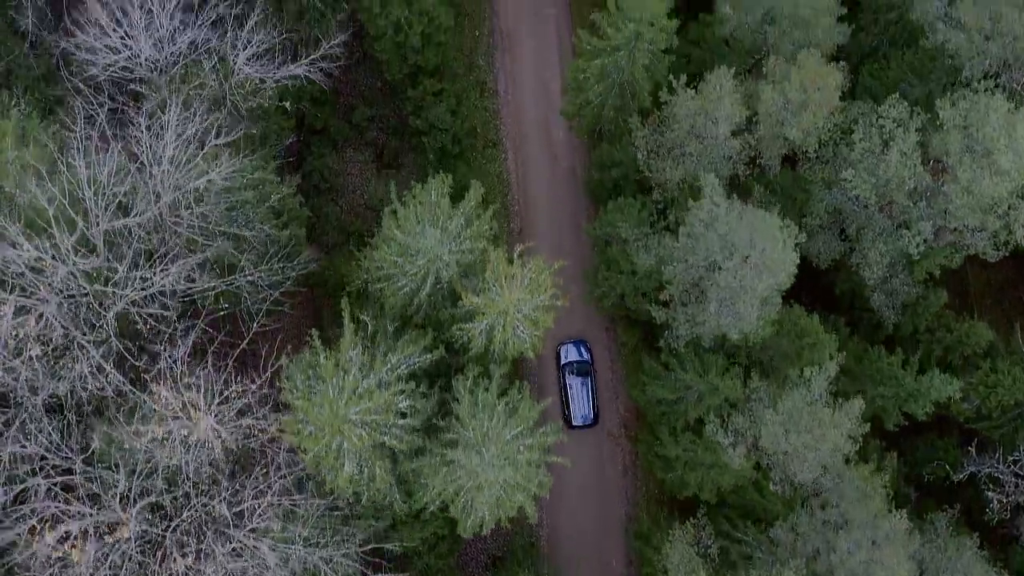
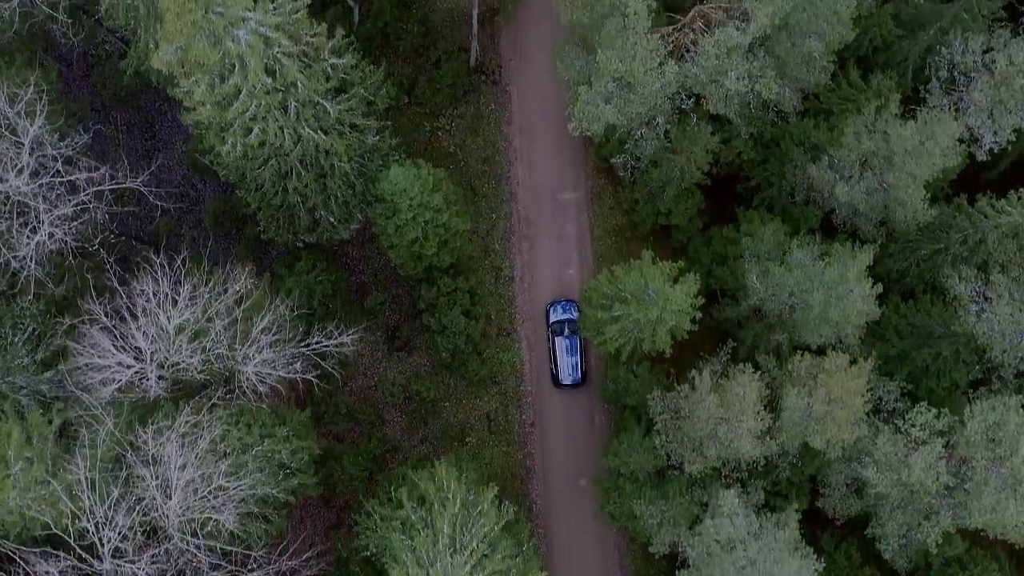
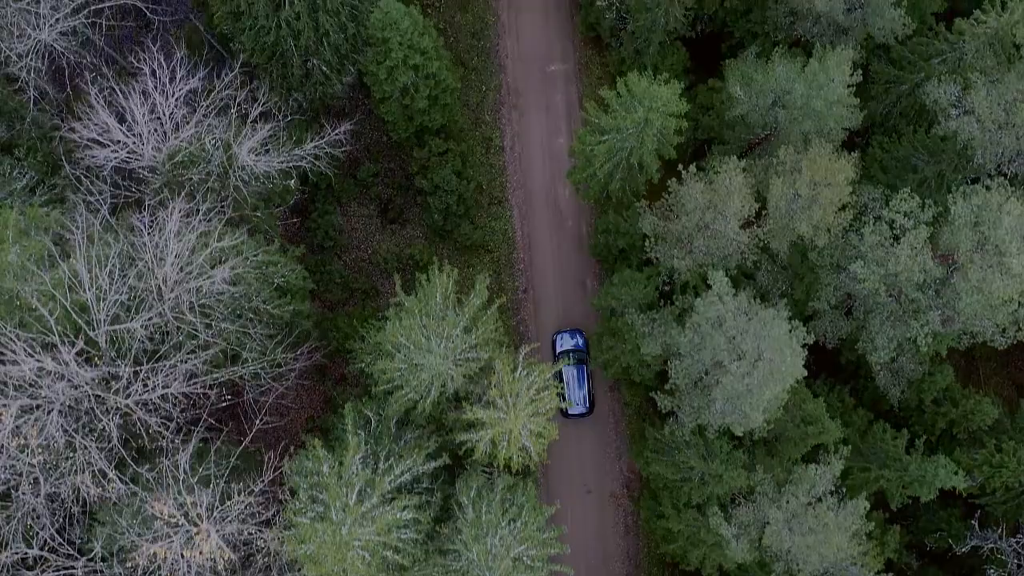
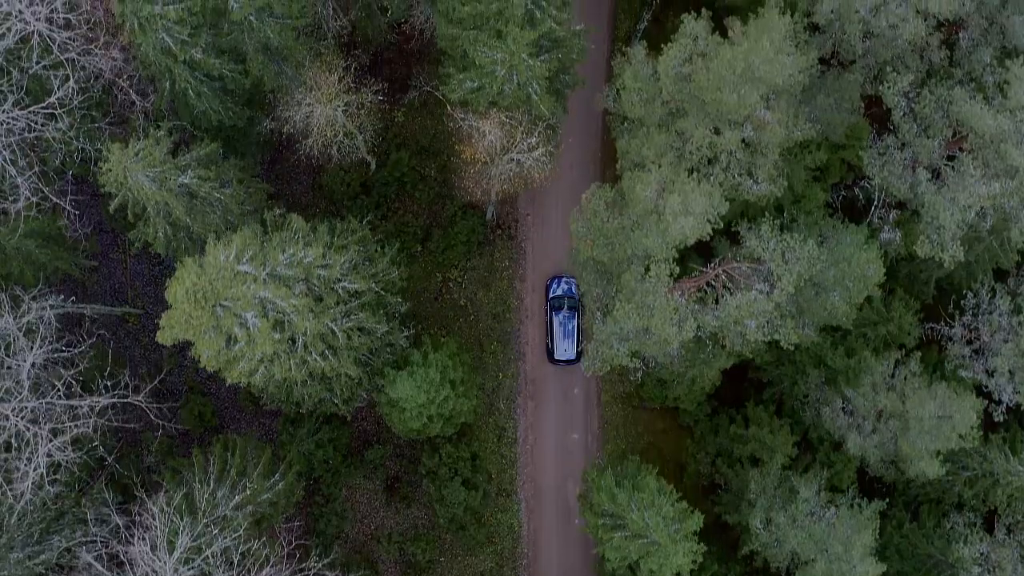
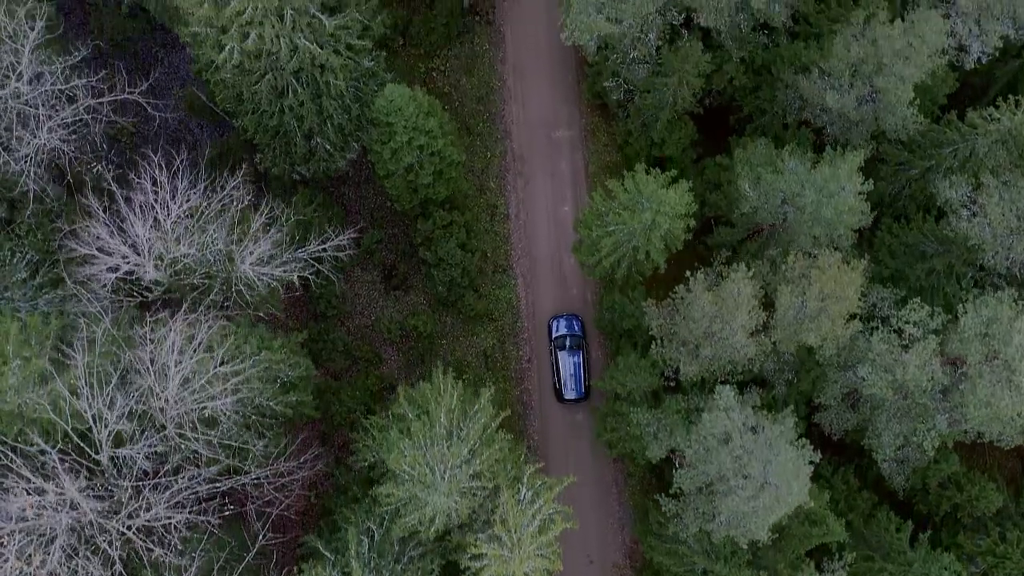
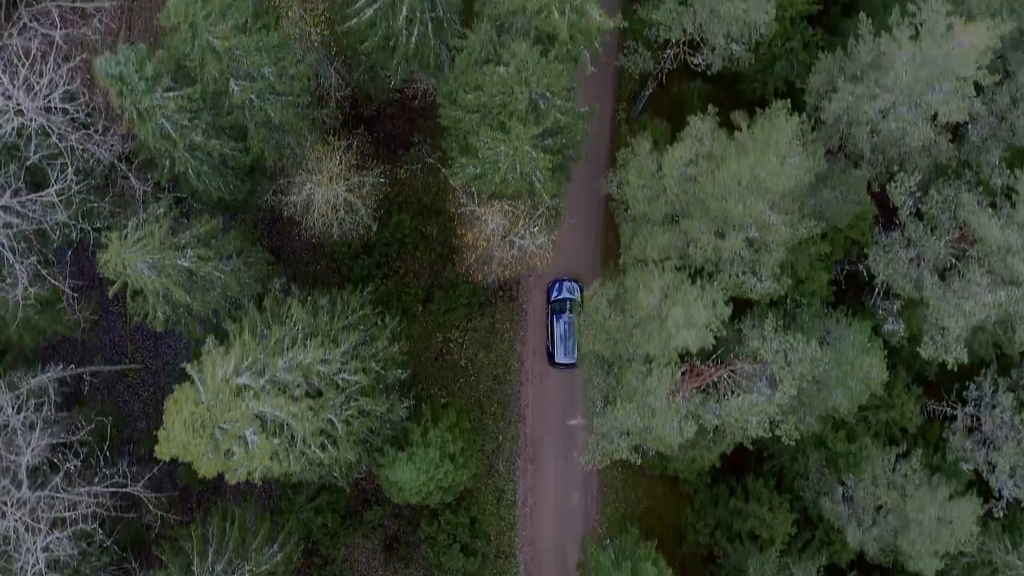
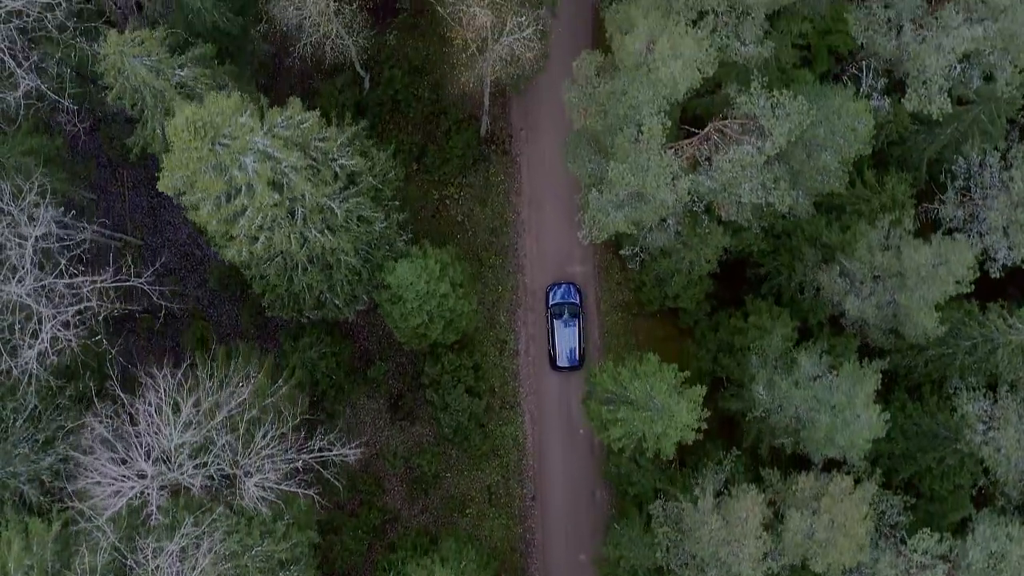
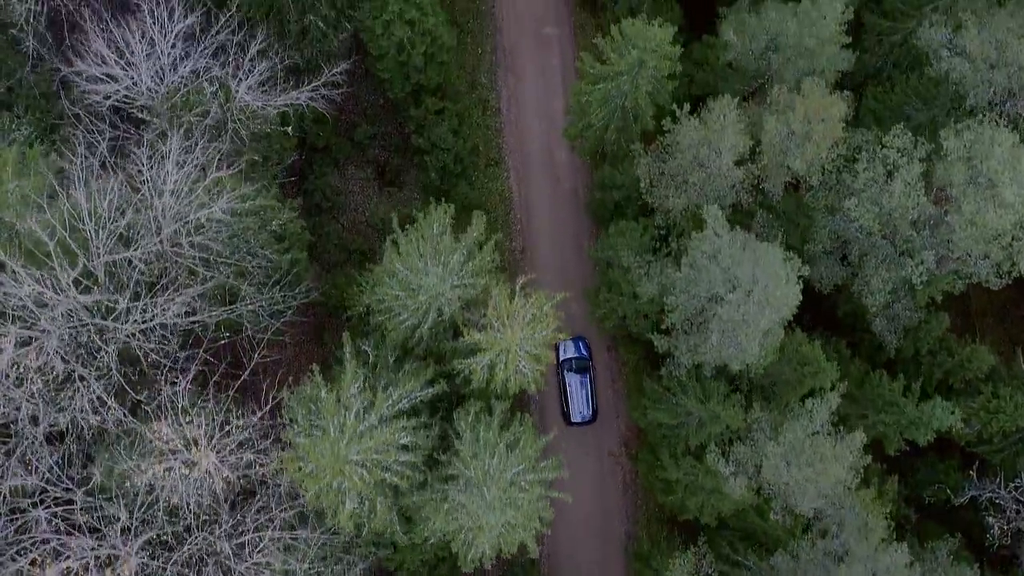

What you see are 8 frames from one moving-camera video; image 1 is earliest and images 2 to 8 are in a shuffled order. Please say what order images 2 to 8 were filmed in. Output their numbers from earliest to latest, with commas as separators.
8, 3, 5, 2, 7, 4, 6
